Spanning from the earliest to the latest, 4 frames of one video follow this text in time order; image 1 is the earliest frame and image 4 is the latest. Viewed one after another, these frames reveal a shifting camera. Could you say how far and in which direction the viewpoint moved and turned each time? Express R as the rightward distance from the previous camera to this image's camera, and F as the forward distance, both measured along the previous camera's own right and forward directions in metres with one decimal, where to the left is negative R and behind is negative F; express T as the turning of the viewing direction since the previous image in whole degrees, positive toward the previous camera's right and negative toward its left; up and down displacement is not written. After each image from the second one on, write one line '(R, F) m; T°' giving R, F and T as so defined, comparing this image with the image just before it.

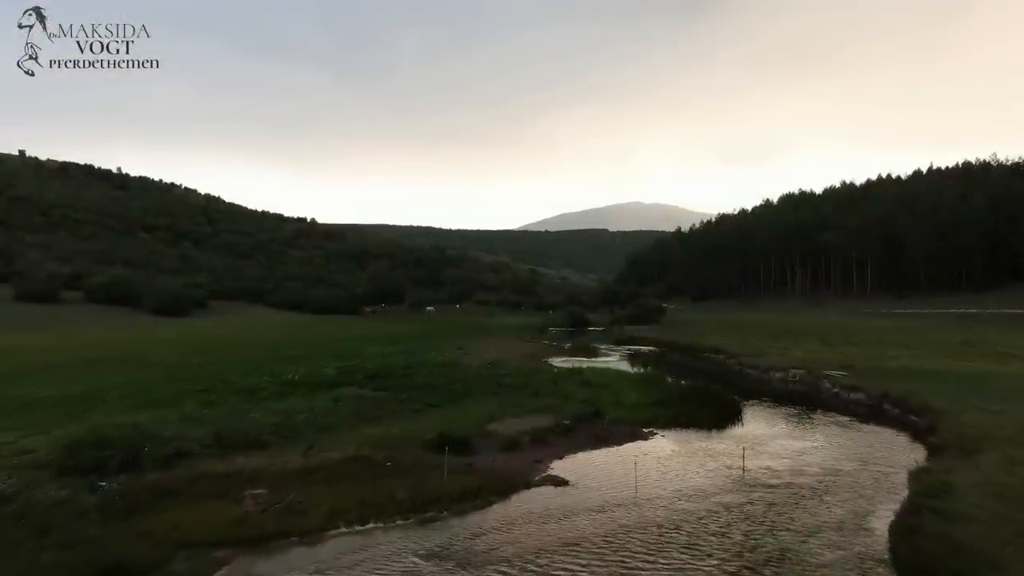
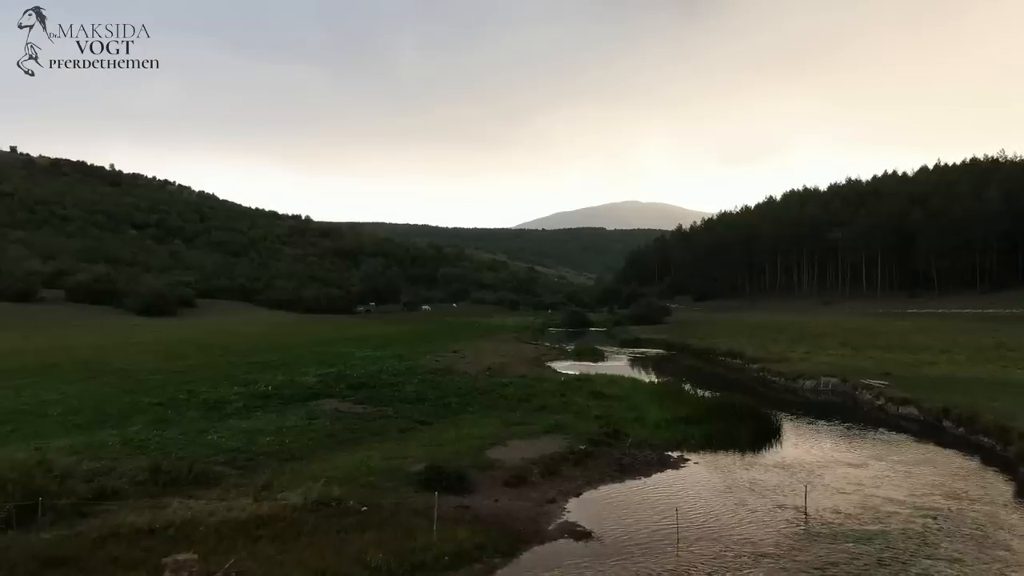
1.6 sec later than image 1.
(-0.3, +3.9) m; 0°
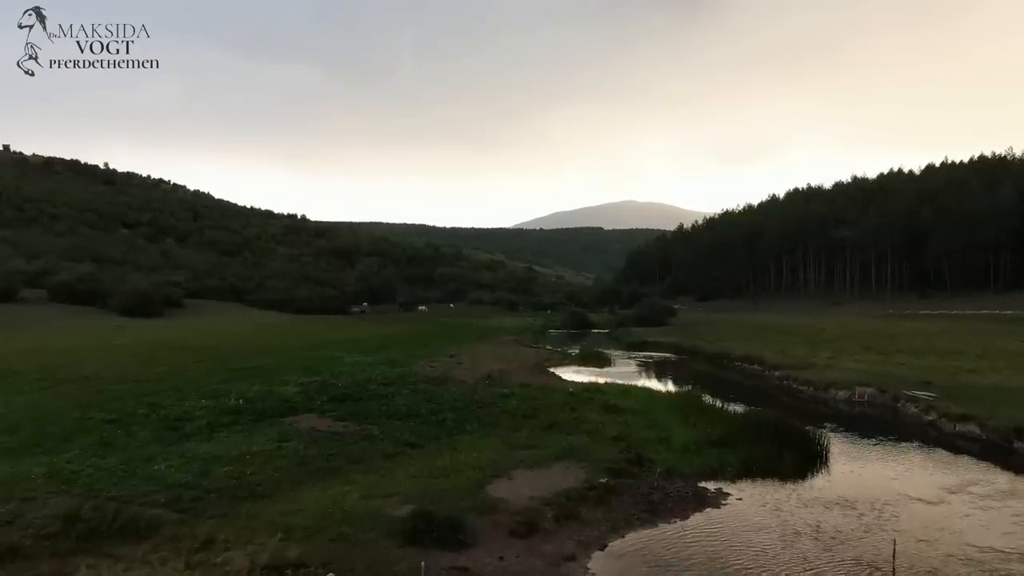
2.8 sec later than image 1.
(-0.2, +3.4) m; 0°
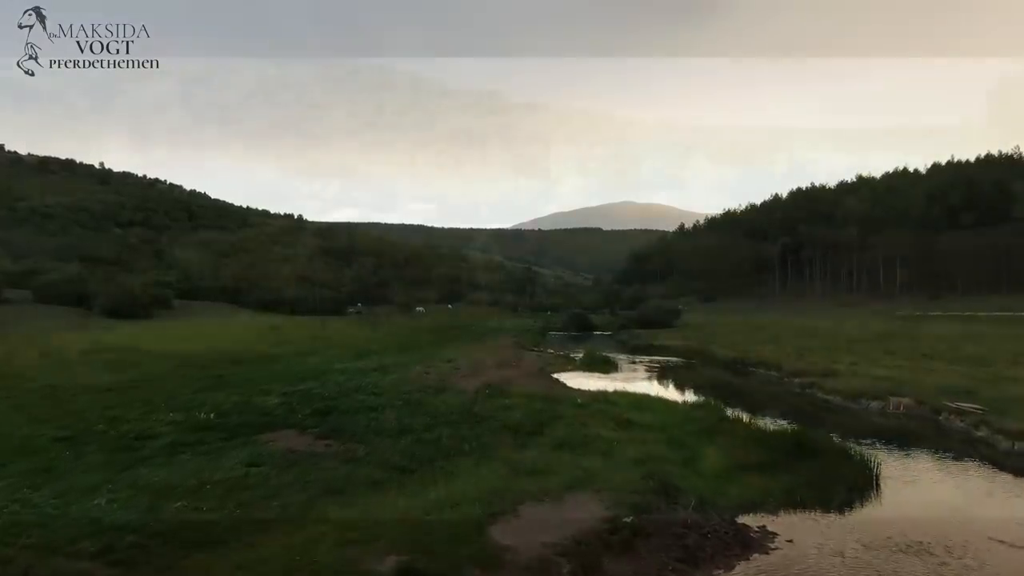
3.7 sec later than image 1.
(-0.2, +2.7) m; 0°
